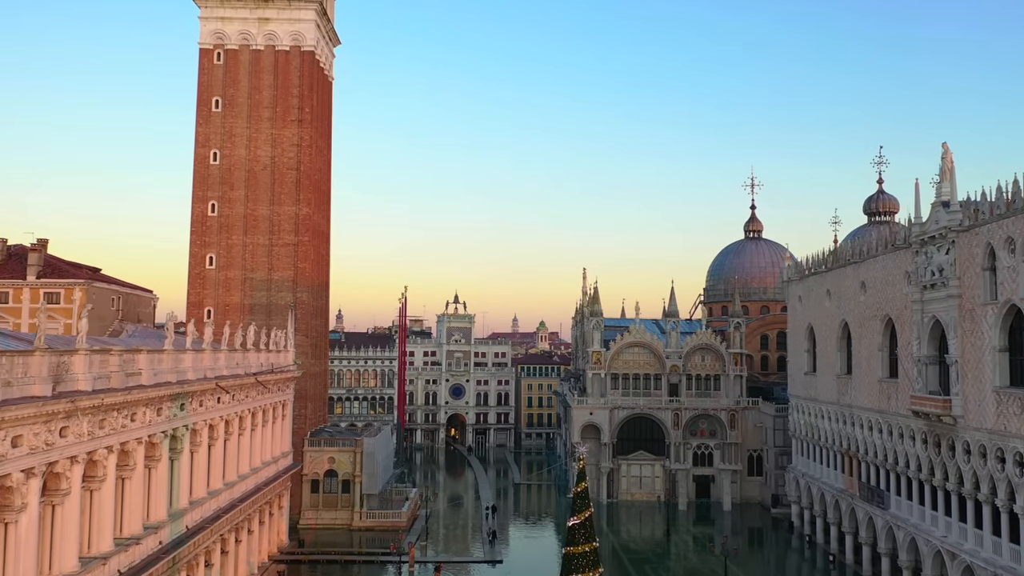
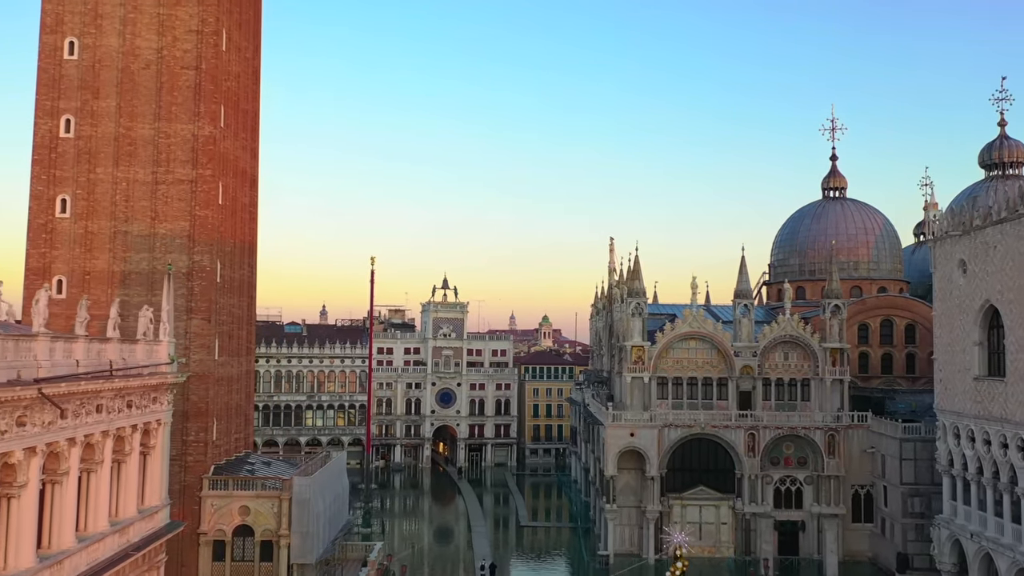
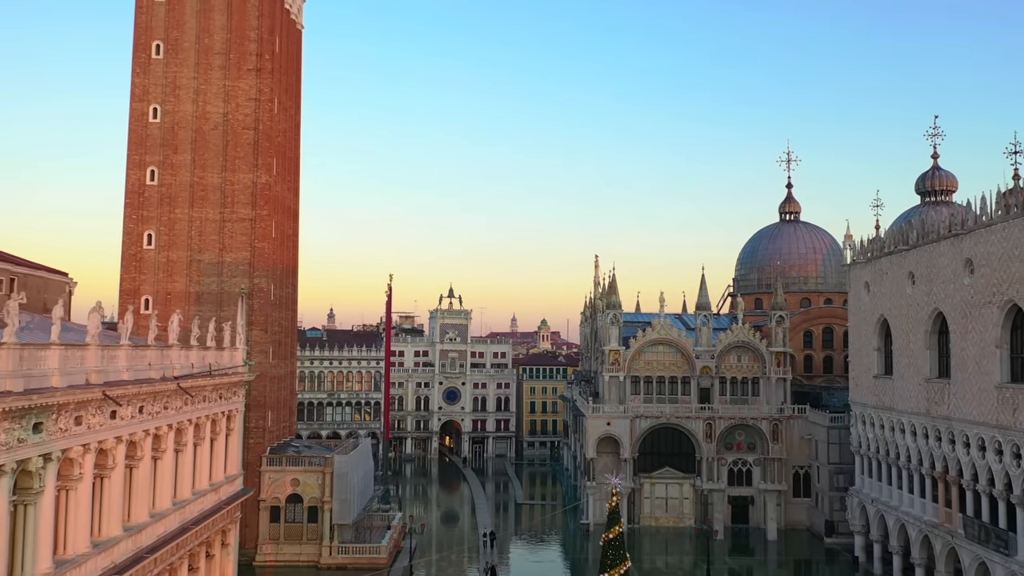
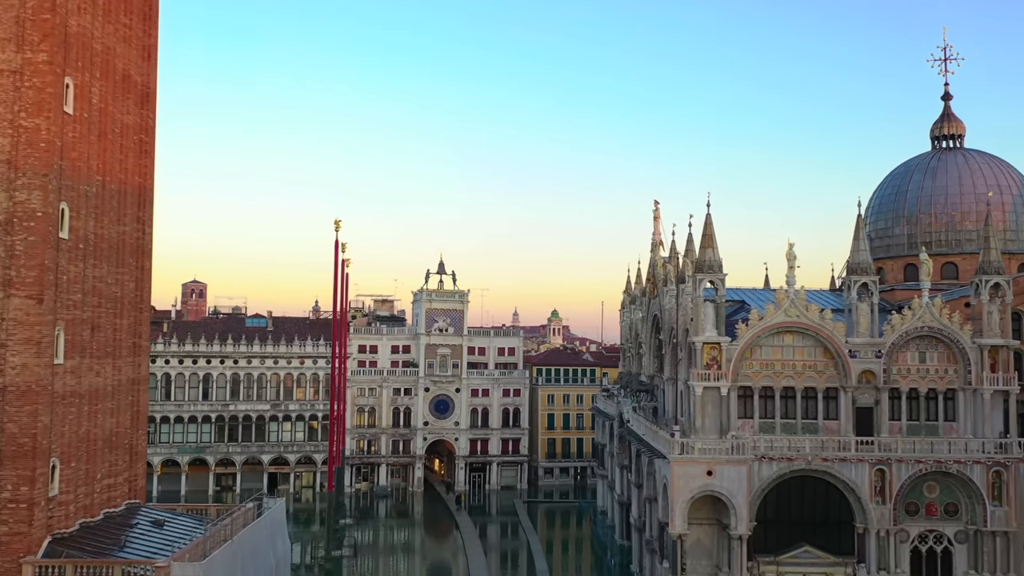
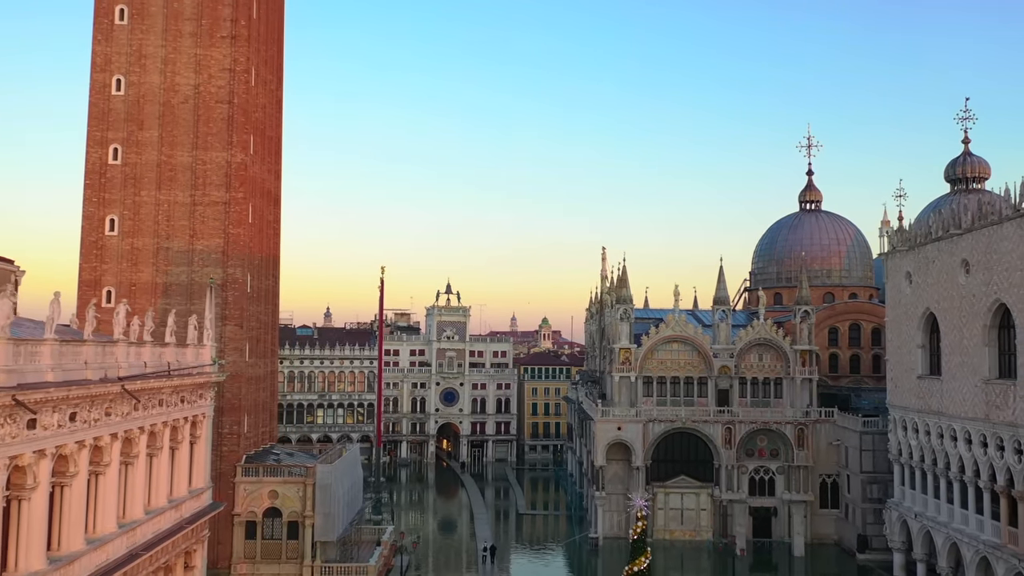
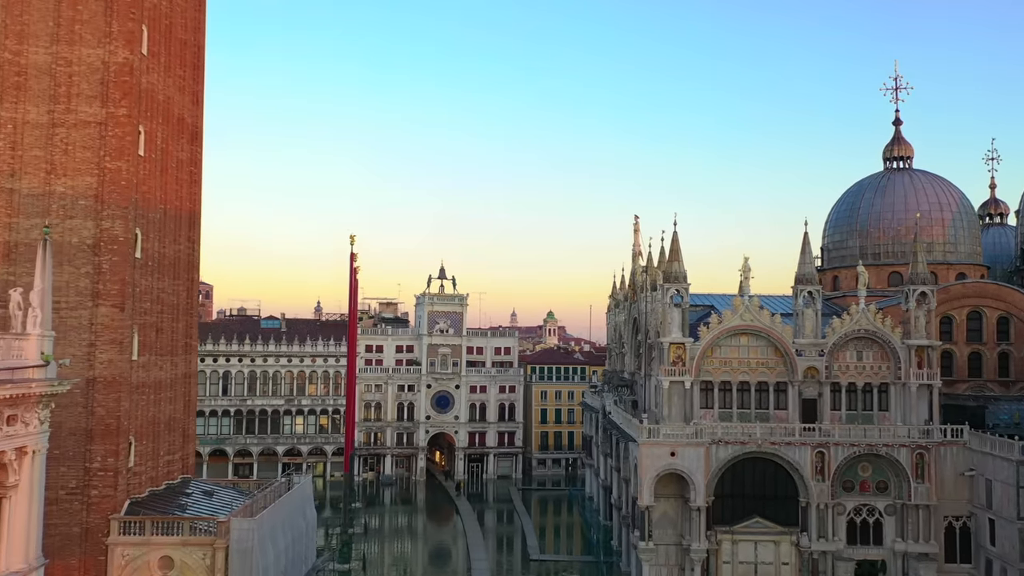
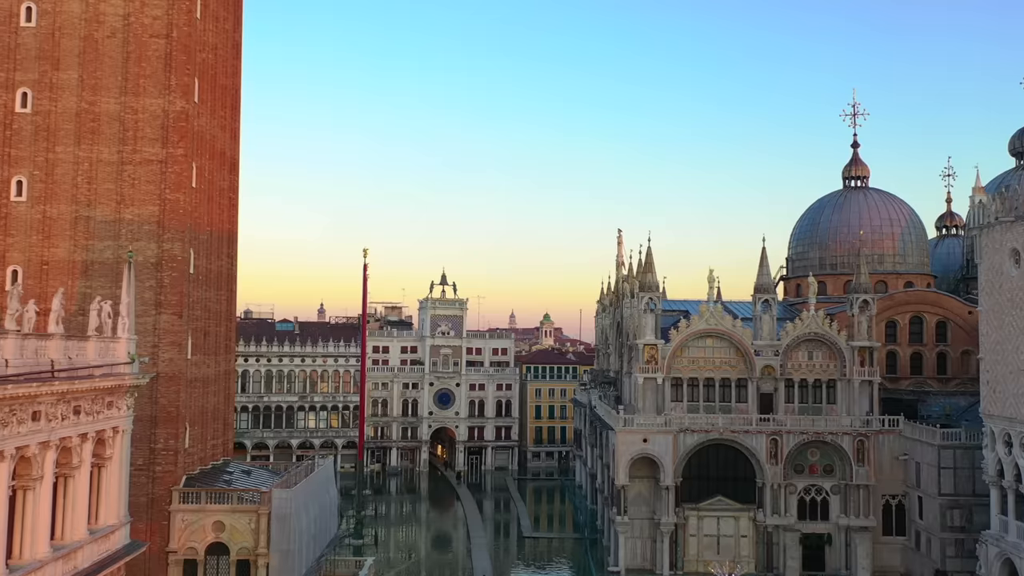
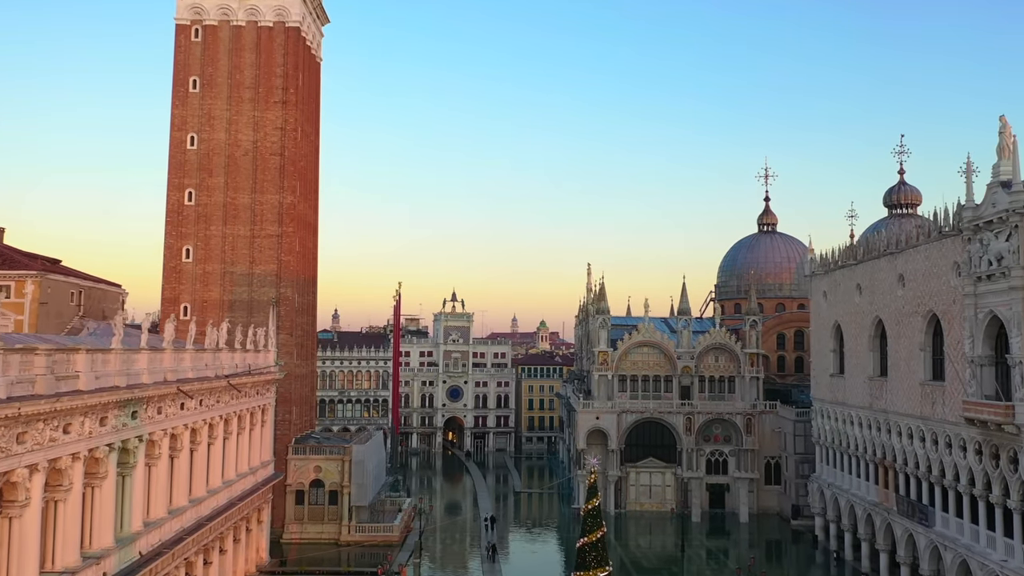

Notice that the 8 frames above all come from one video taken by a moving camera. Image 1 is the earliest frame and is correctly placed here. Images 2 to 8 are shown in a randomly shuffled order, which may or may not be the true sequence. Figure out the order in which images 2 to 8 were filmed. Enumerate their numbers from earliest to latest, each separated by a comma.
8, 3, 5, 2, 7, 6, 4
